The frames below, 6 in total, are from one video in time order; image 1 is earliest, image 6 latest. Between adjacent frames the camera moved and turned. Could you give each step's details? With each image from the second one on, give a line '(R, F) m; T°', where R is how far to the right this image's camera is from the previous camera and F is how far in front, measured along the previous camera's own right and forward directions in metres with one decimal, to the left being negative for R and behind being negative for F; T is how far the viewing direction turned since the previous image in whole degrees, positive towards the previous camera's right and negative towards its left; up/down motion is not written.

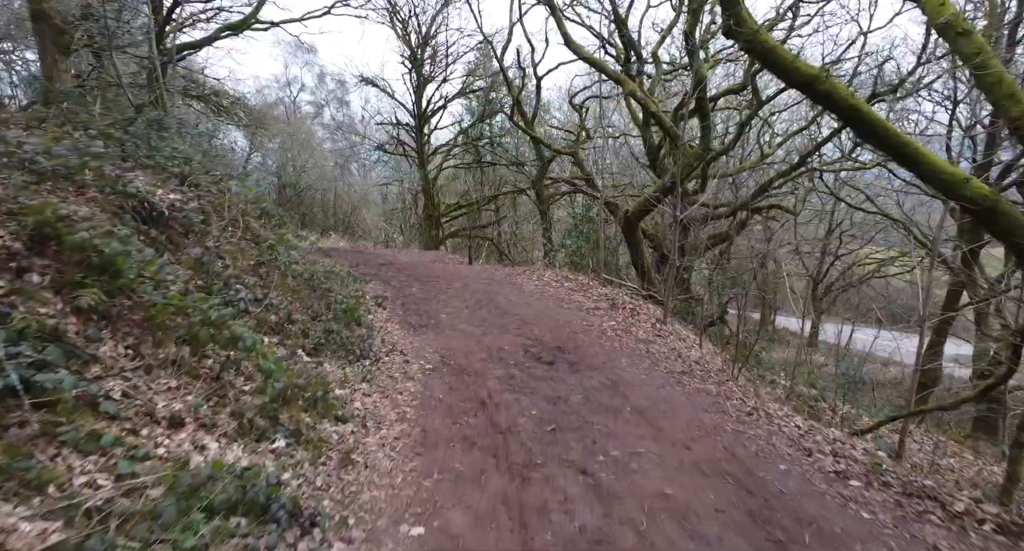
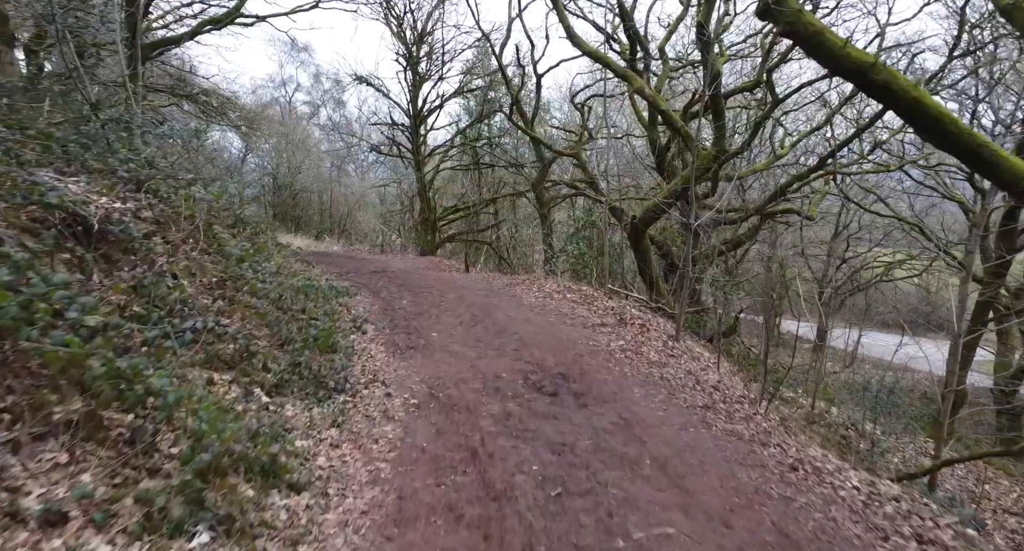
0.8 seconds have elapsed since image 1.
(0.0, +0.8) m; 0°
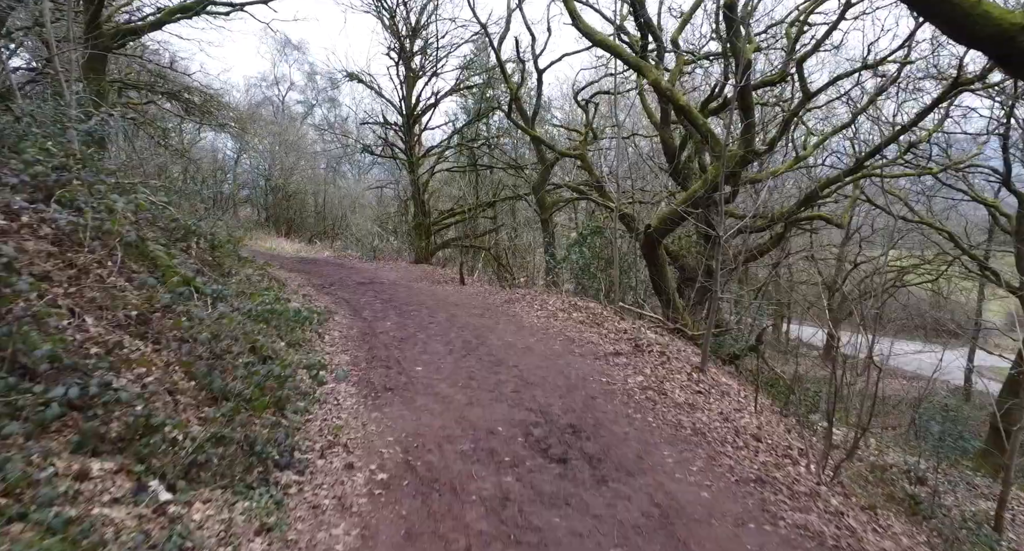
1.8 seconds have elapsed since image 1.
(0.0, +1.2) m; 0°
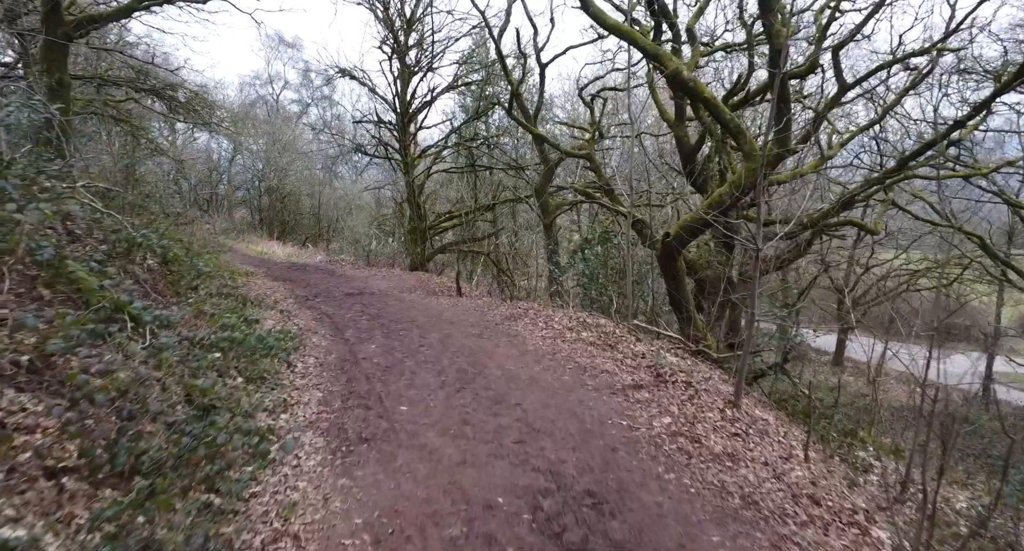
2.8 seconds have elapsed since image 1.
(0.0, +1.1) m; 0°
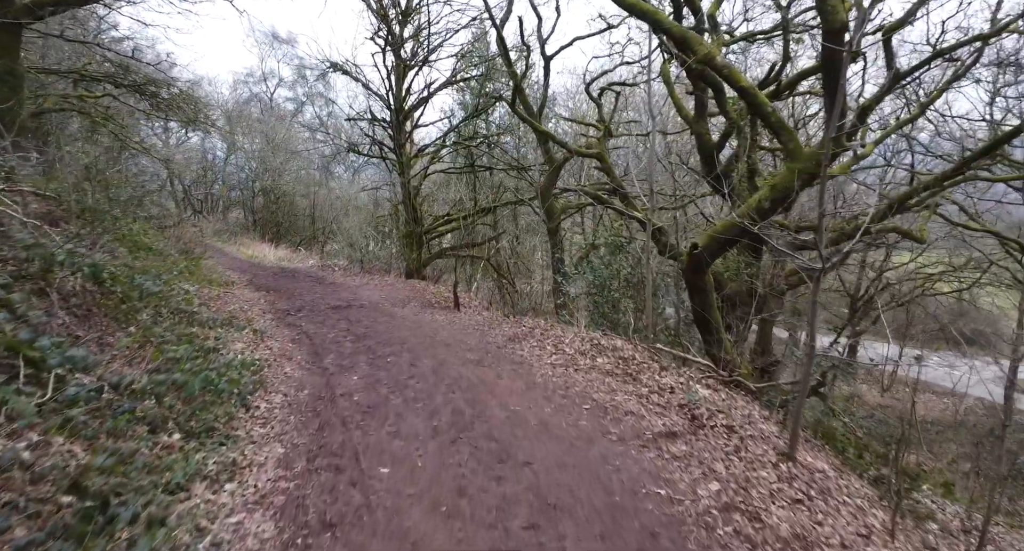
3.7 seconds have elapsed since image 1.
(-0.1, +1.1) m; 0°
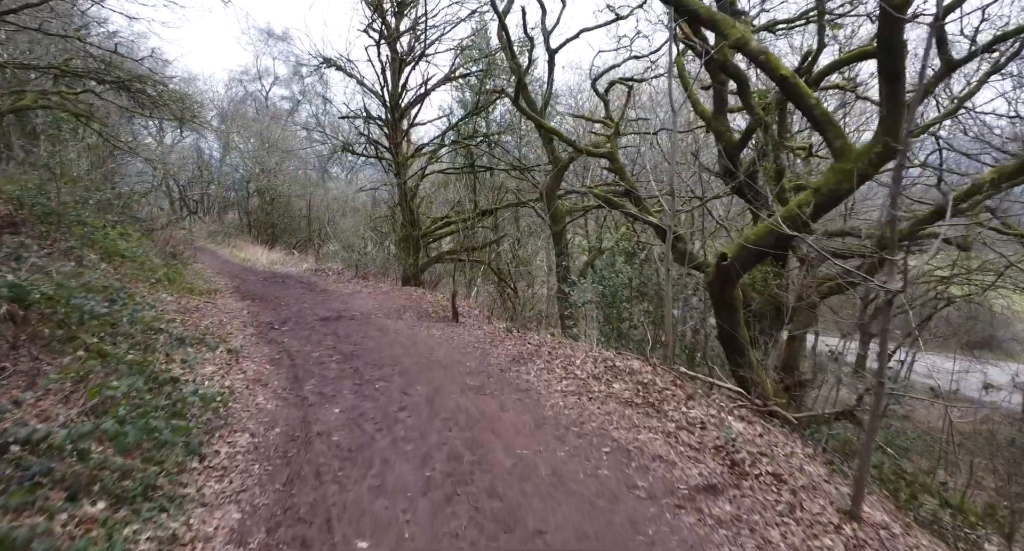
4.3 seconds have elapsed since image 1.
(-0.1, +0.9) m; 0°
